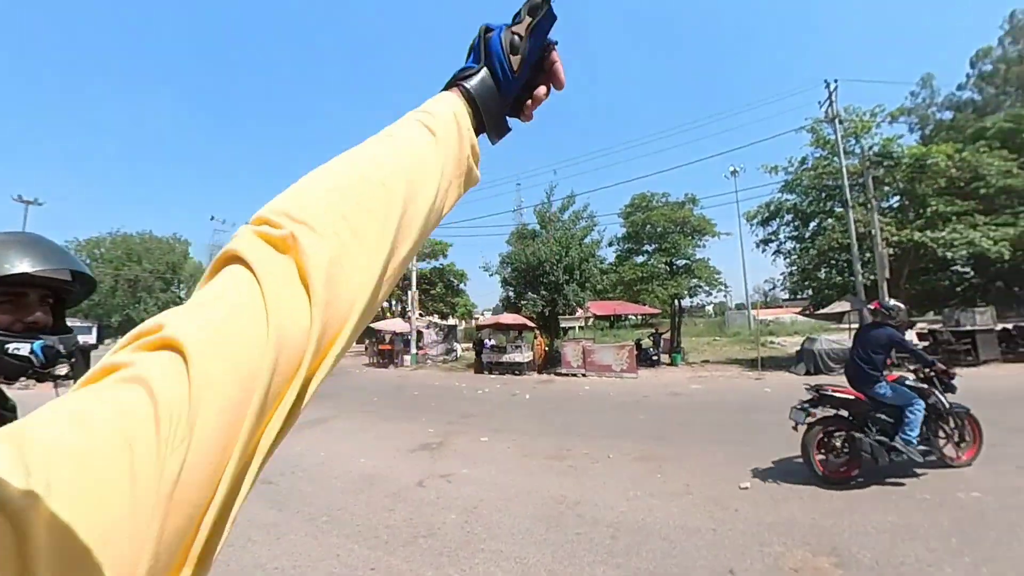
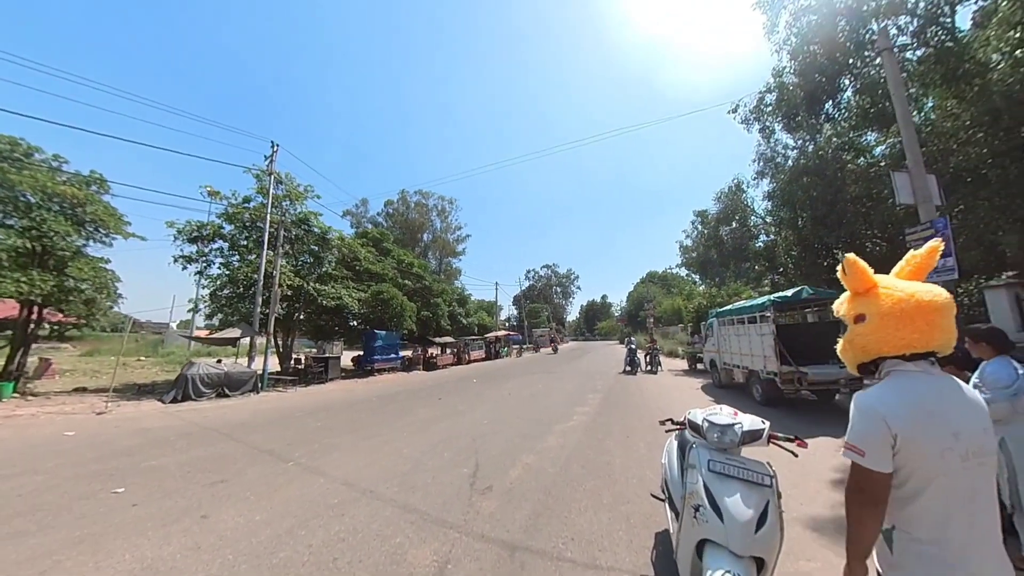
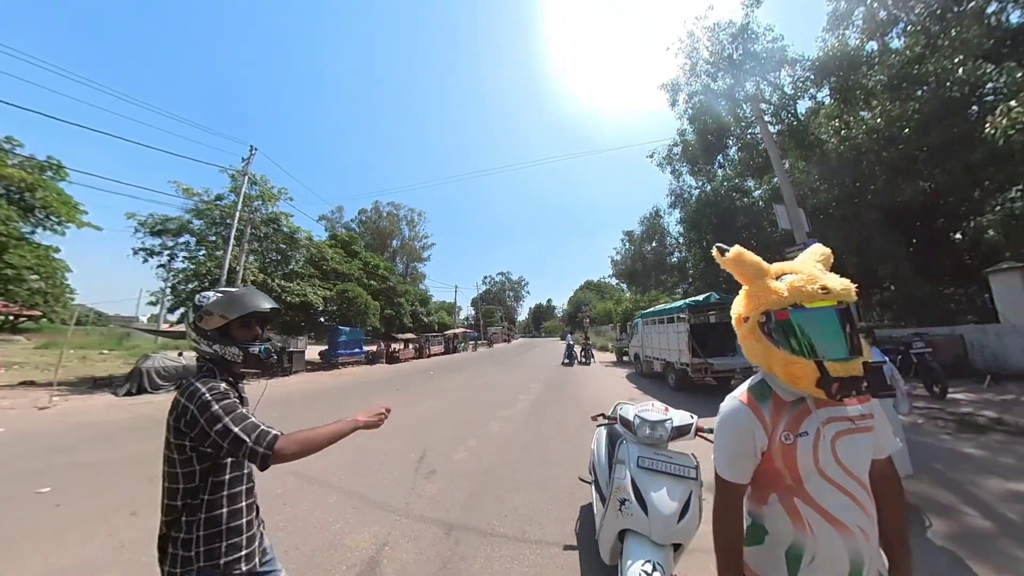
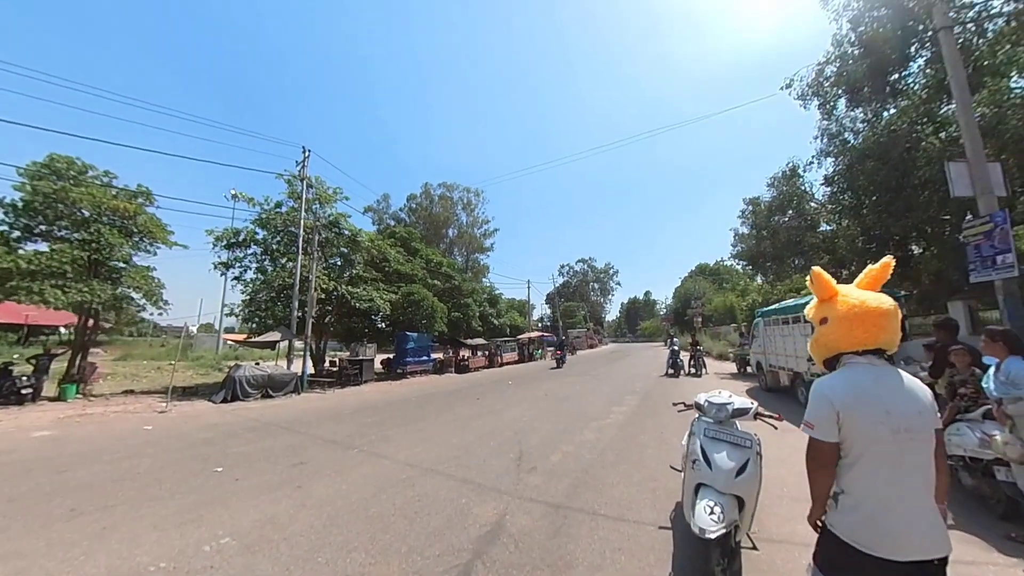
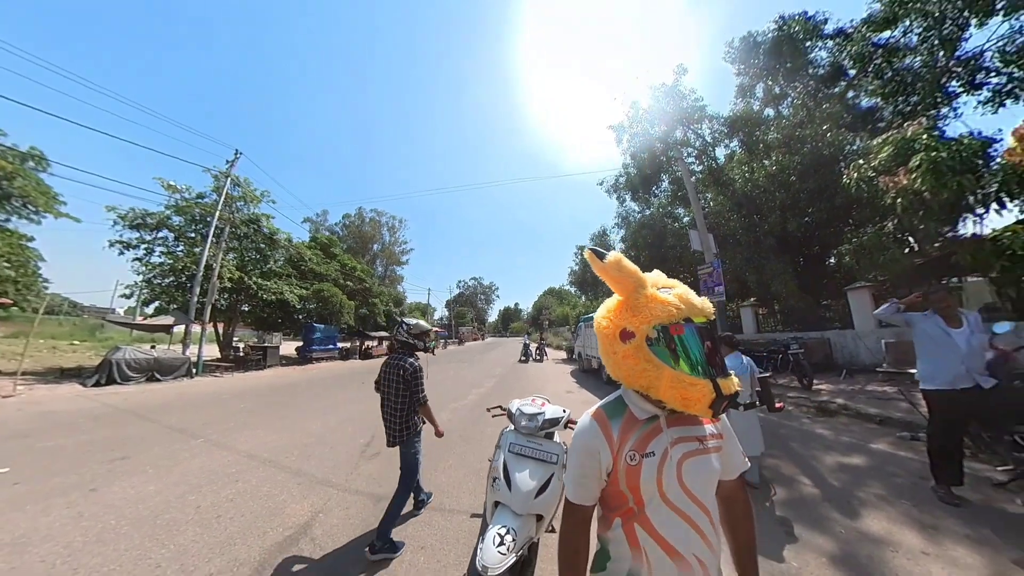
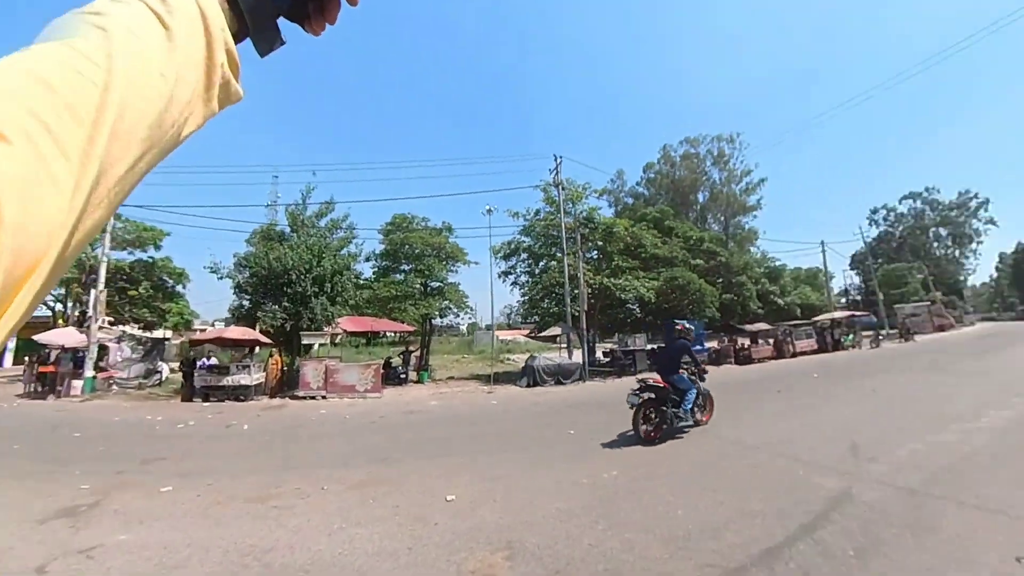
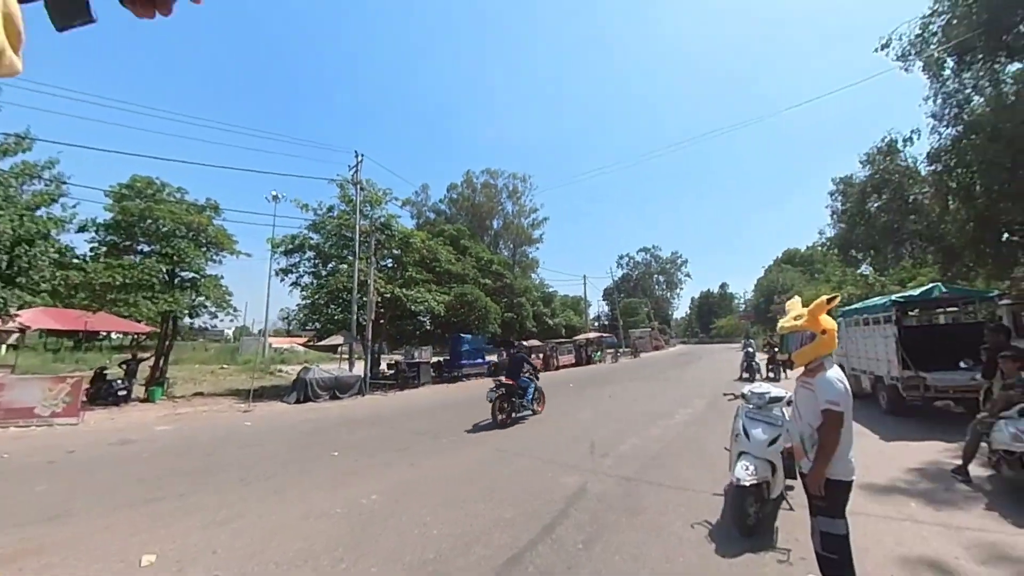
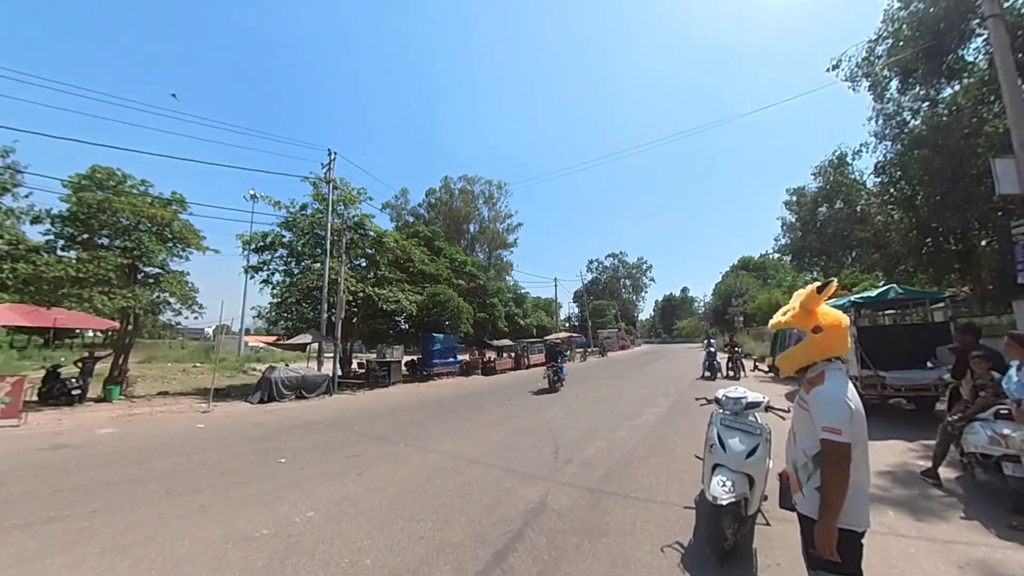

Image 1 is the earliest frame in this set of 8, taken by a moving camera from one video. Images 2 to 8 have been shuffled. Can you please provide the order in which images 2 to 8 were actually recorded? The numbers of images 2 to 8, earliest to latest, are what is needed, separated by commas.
6, 7, 8, 4, 2, 3, 5
